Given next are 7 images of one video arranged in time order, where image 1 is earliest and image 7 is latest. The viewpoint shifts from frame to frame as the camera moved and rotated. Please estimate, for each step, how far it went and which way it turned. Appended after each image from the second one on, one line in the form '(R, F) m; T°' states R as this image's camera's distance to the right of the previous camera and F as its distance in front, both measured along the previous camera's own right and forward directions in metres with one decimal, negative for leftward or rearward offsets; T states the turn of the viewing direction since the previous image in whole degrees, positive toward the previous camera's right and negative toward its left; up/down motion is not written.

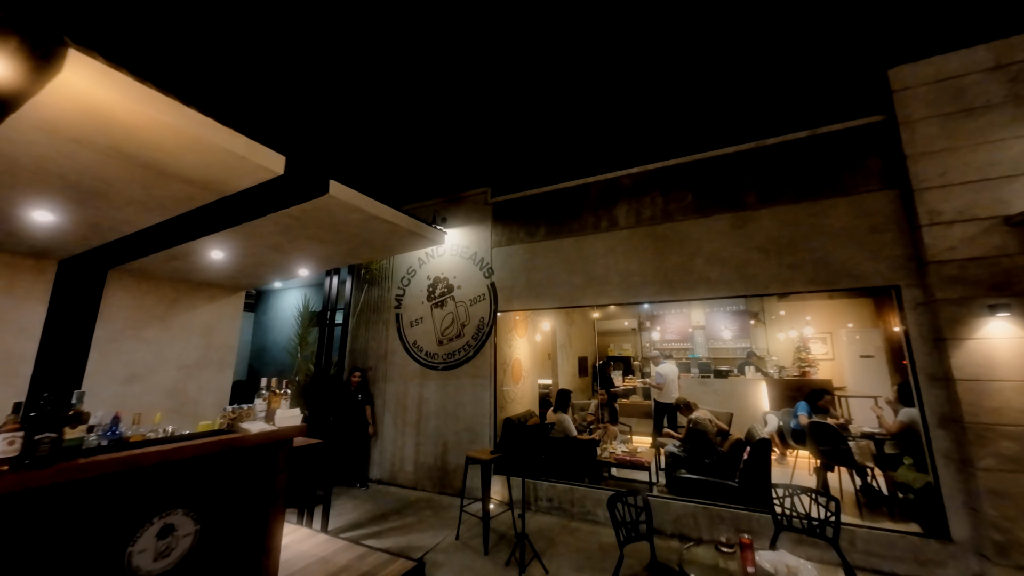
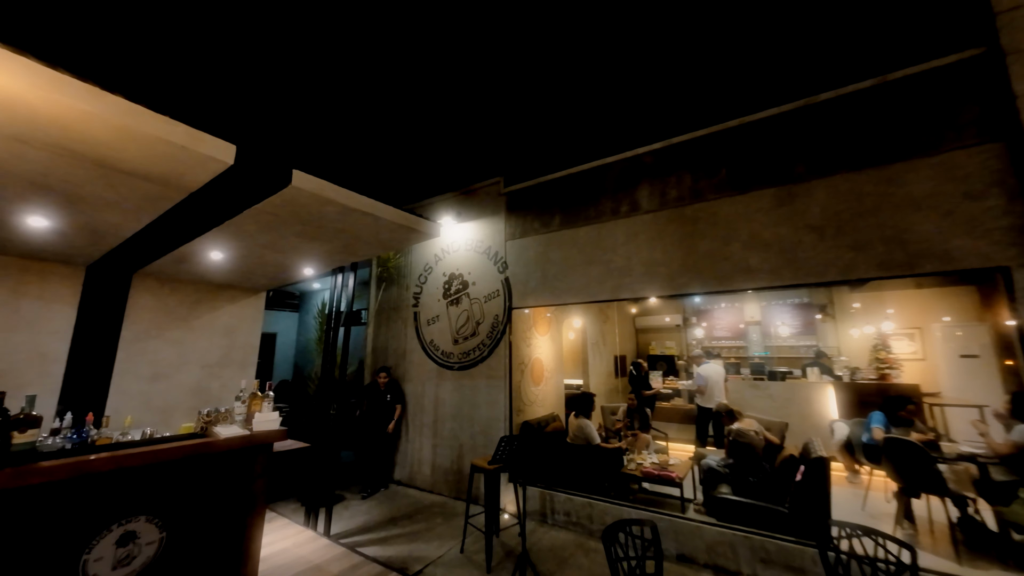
(+0.4, +0.3) m; -8°
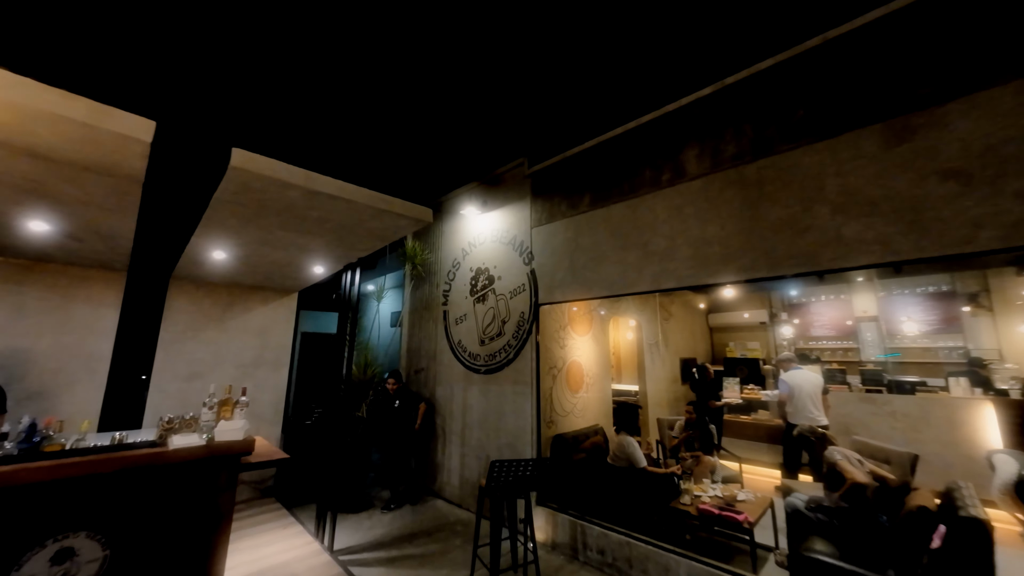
(+0.5, +0.6) m; -11°
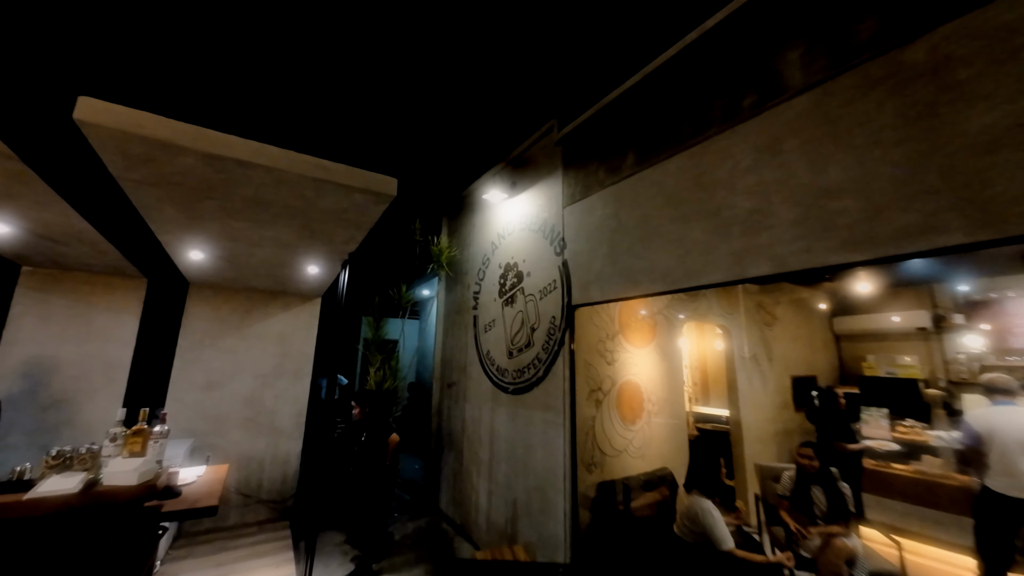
(+0.5, +0.9) m; -13°
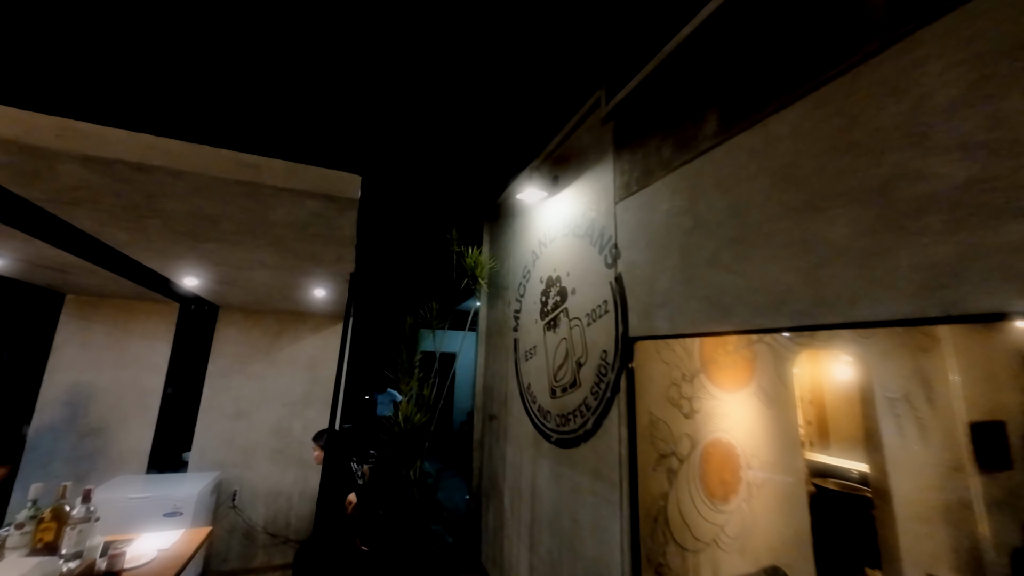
(+0.2, +0.7) m; -11°
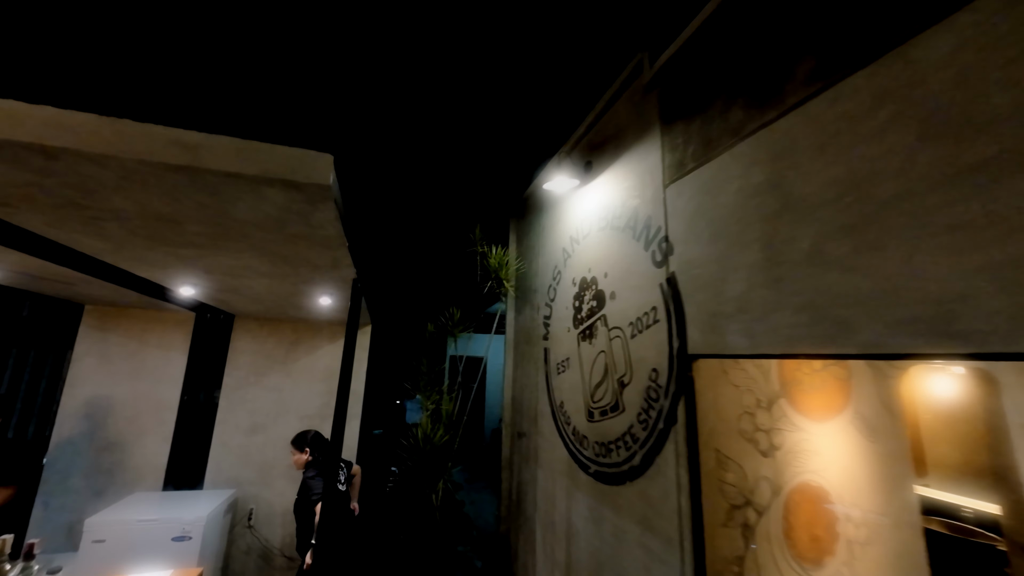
(0.0, +0.4) m; -5°
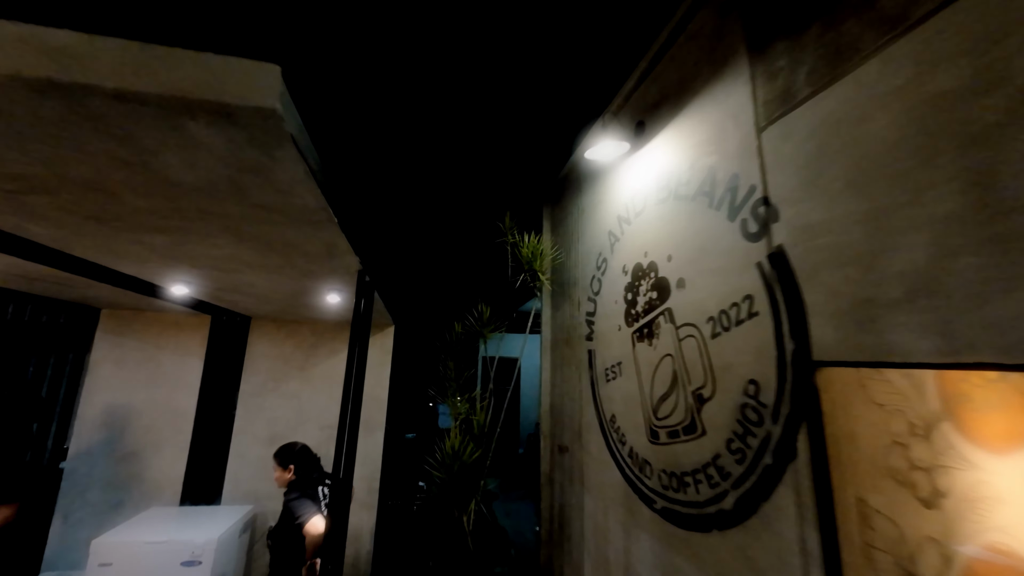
(0.0, +0.4) m; -5°
